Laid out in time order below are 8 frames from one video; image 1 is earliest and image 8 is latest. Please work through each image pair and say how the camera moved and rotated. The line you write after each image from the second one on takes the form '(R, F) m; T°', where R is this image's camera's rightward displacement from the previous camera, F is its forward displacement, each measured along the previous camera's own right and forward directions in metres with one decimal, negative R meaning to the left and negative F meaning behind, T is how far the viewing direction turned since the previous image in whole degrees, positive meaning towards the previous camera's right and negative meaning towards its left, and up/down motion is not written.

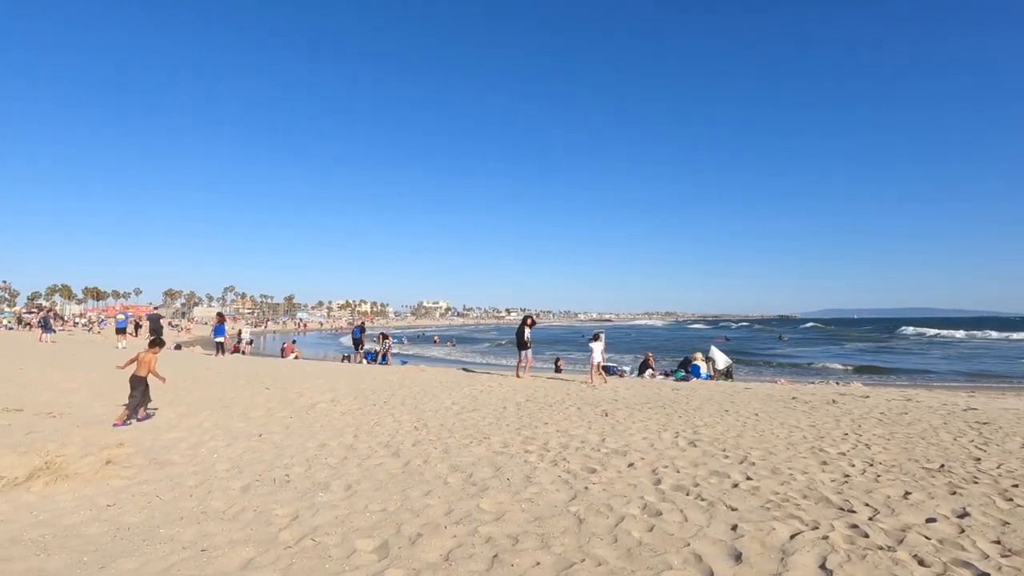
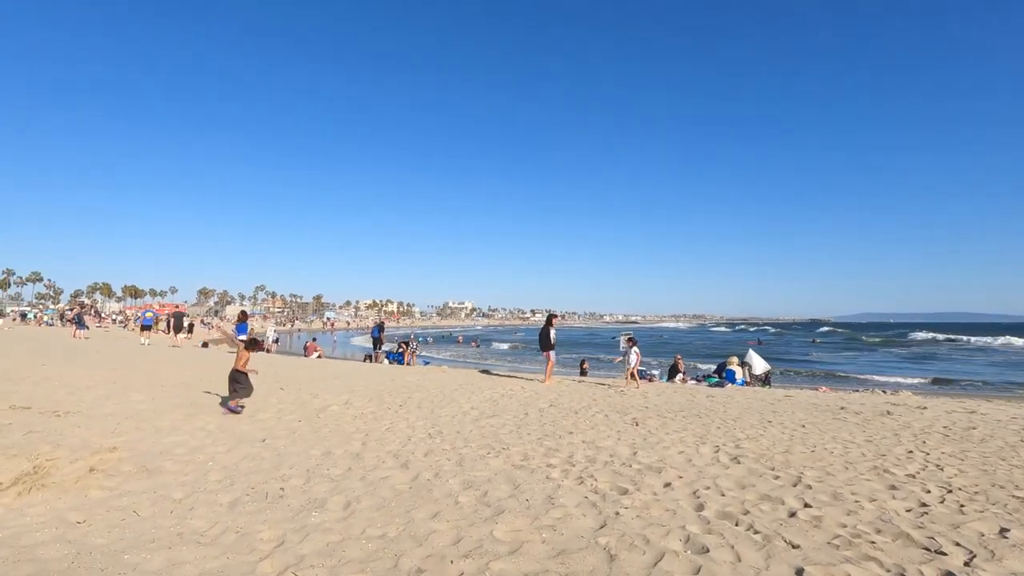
(0.0, +0.6) m; -3°
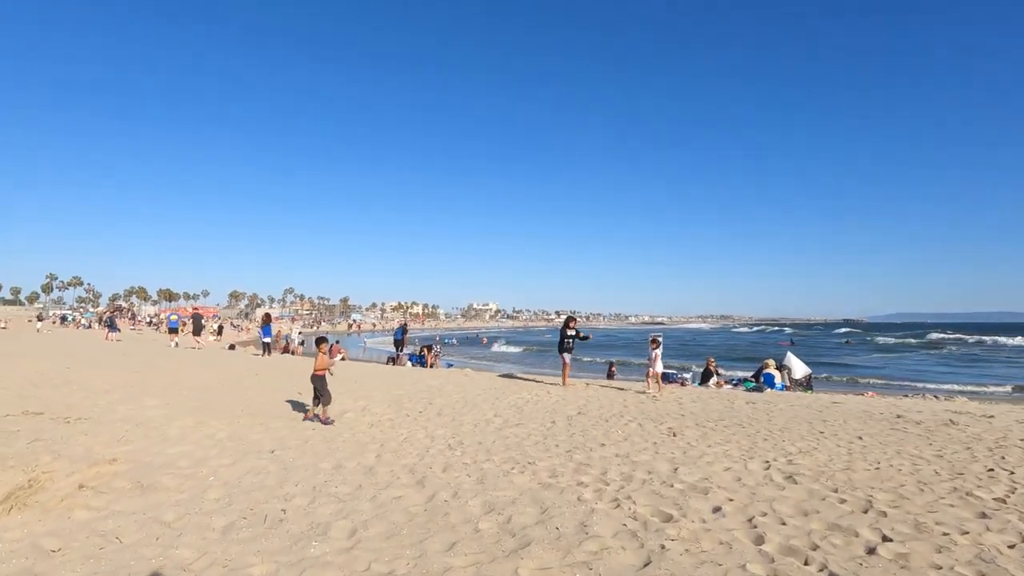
(0.0, +0.6) m; -3°
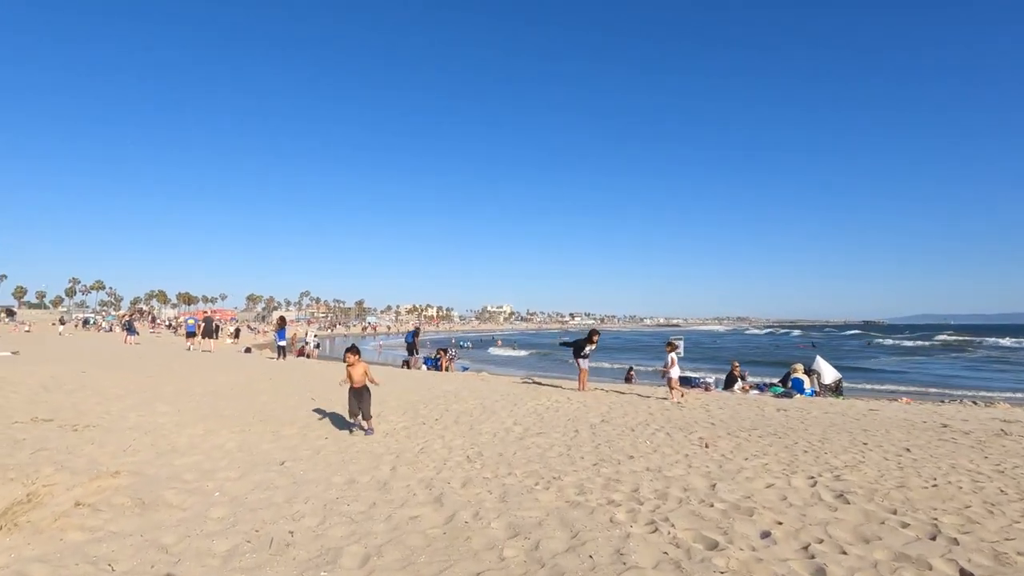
(-0.1, +0.4) m; -1°
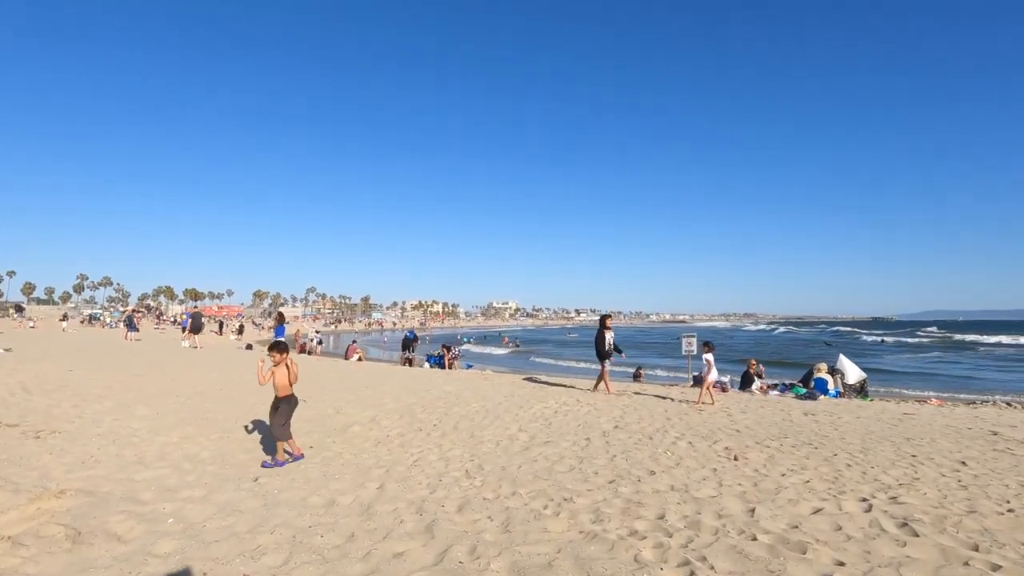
(0.0, +0.8) m; -1°
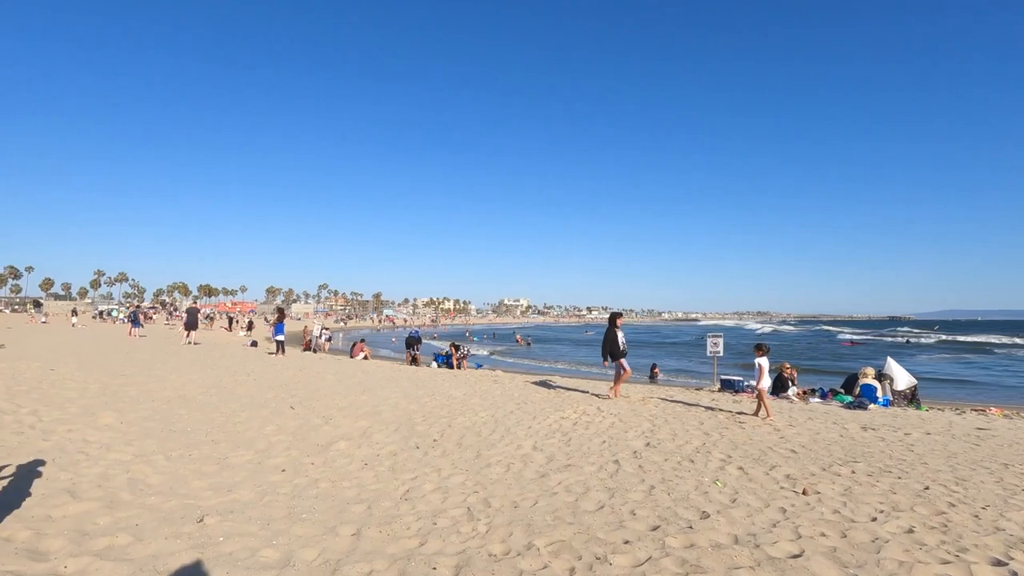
(0.0, +1.2) m; -1°
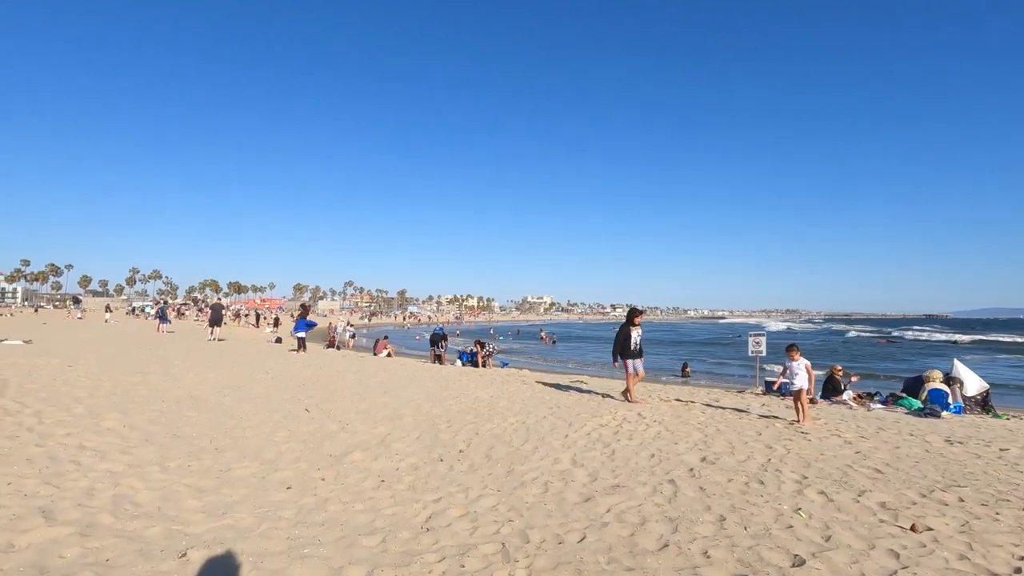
(-0.1, +0.8) m; -2°
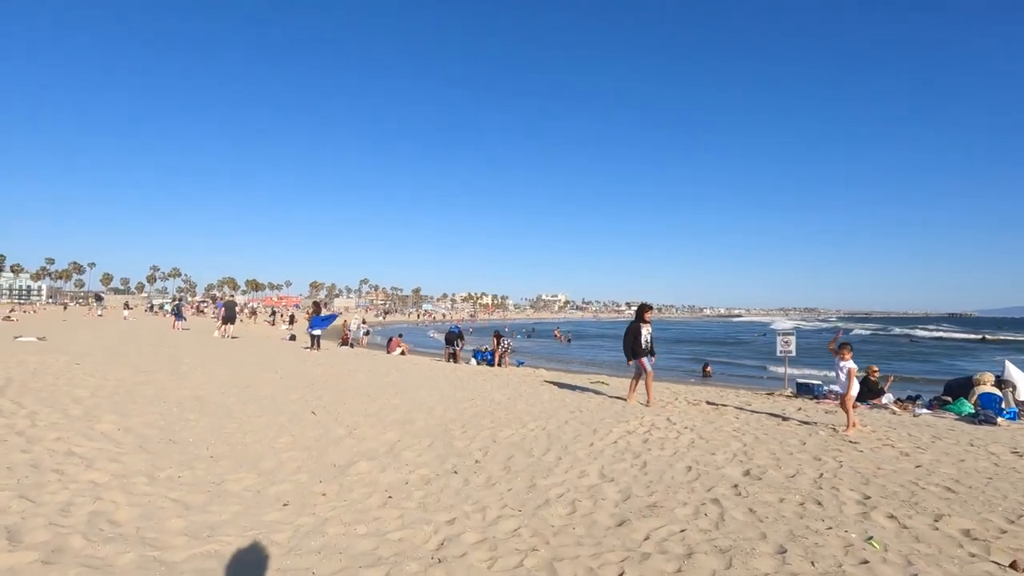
(-0.1, +0.6) m; -1°
